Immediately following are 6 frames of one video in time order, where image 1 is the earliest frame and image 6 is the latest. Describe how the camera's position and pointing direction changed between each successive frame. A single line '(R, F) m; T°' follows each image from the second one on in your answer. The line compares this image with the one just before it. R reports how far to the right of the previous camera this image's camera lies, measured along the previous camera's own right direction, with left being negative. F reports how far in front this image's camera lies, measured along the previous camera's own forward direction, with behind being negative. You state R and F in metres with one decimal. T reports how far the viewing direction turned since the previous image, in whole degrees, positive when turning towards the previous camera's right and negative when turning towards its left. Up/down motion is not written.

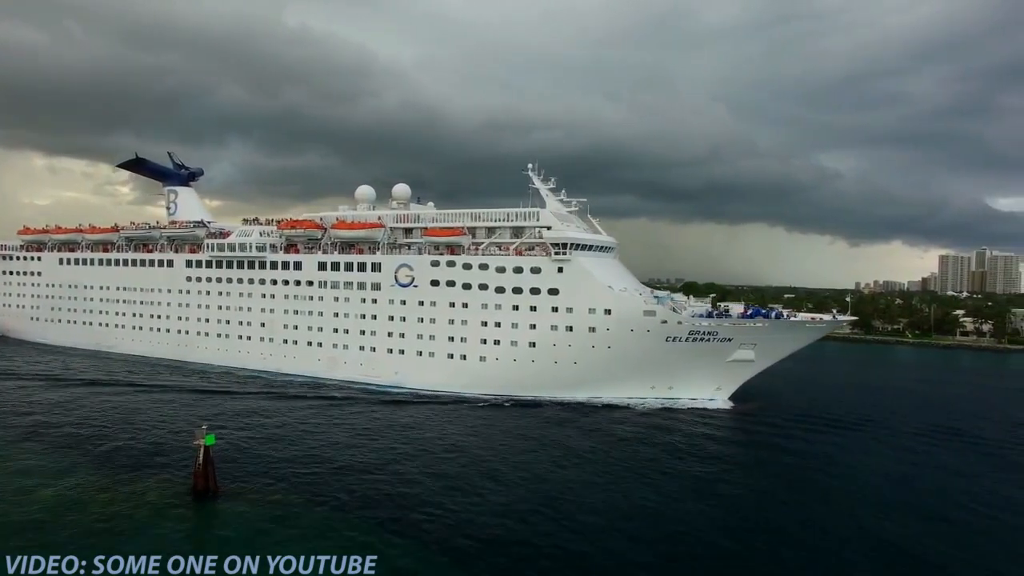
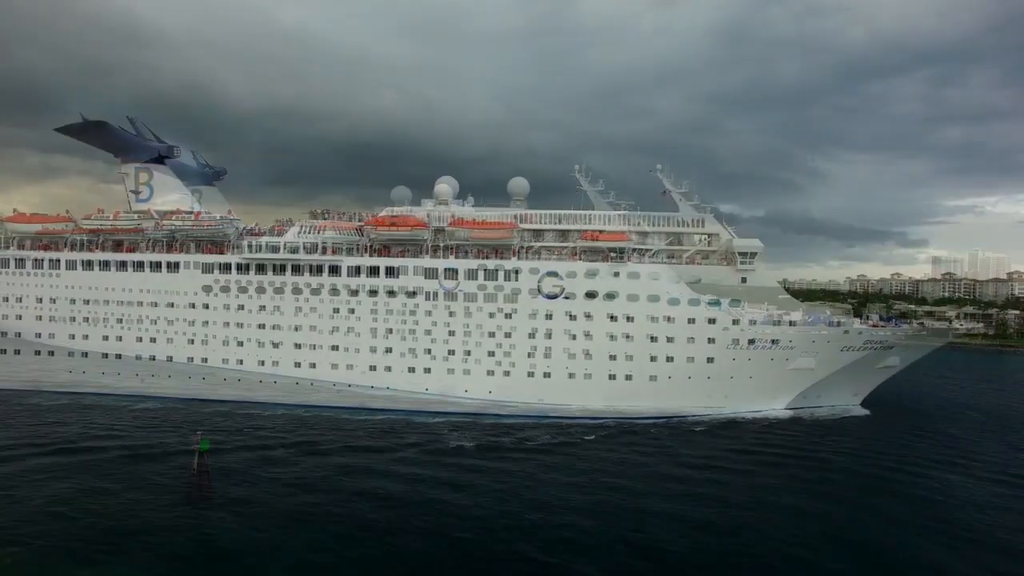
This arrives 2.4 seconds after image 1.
(-1.4, +0.5) m; 0°
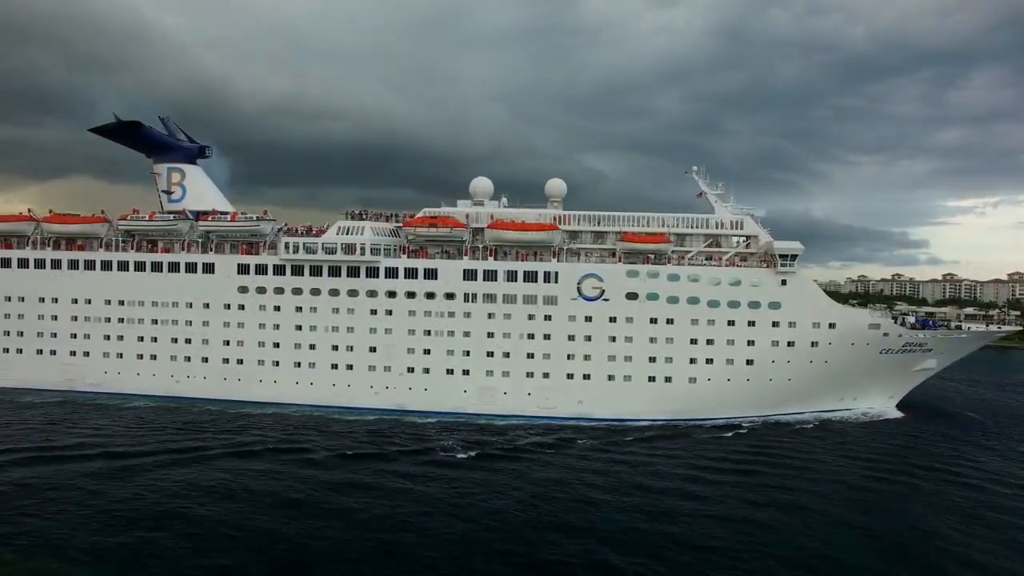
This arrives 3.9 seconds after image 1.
(-1.3, +0.1) m; 0°
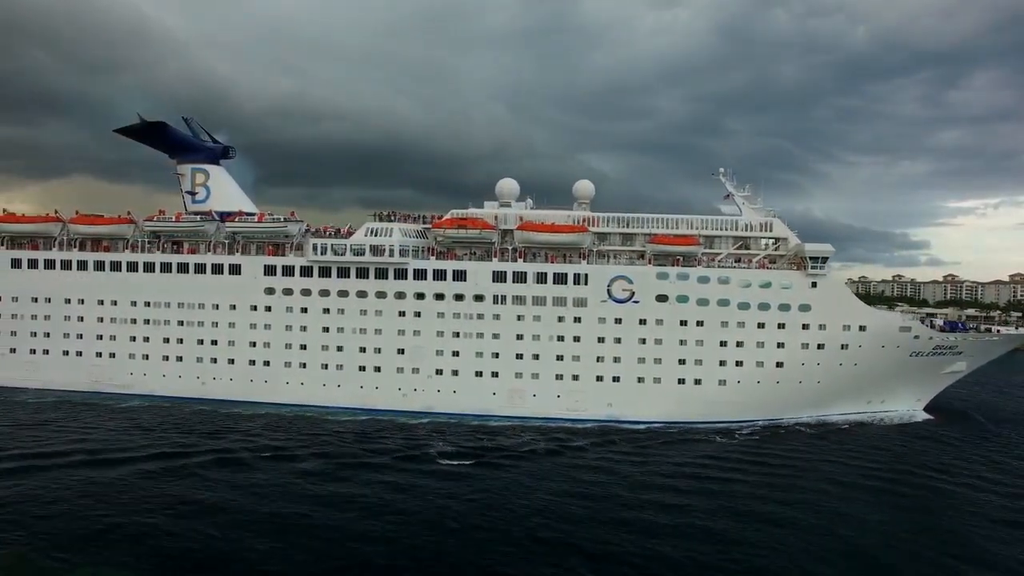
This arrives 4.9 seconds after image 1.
(-1.0, +0.1) m; 0°
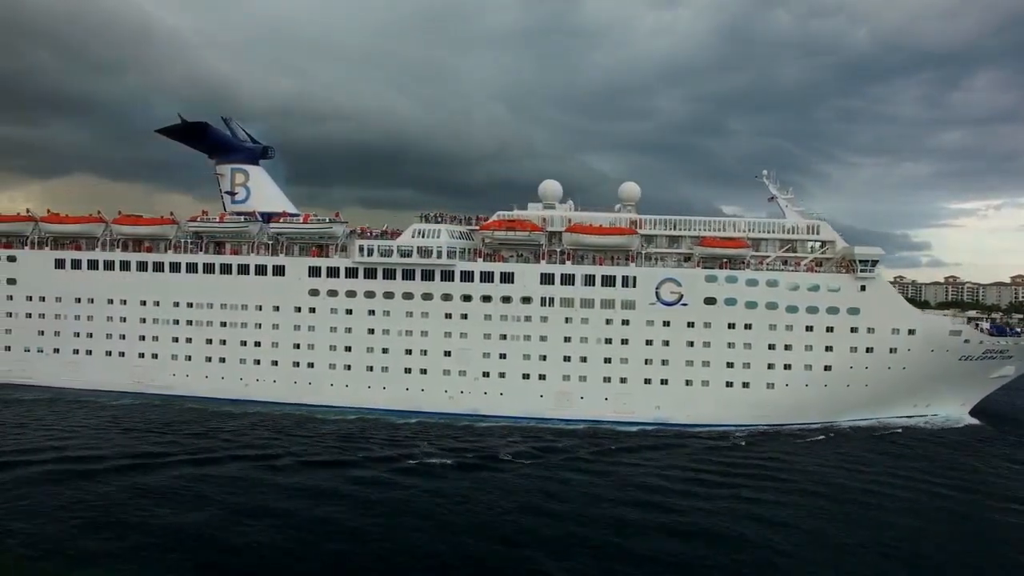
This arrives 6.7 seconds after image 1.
(-1.7, +0.1) m; 0°
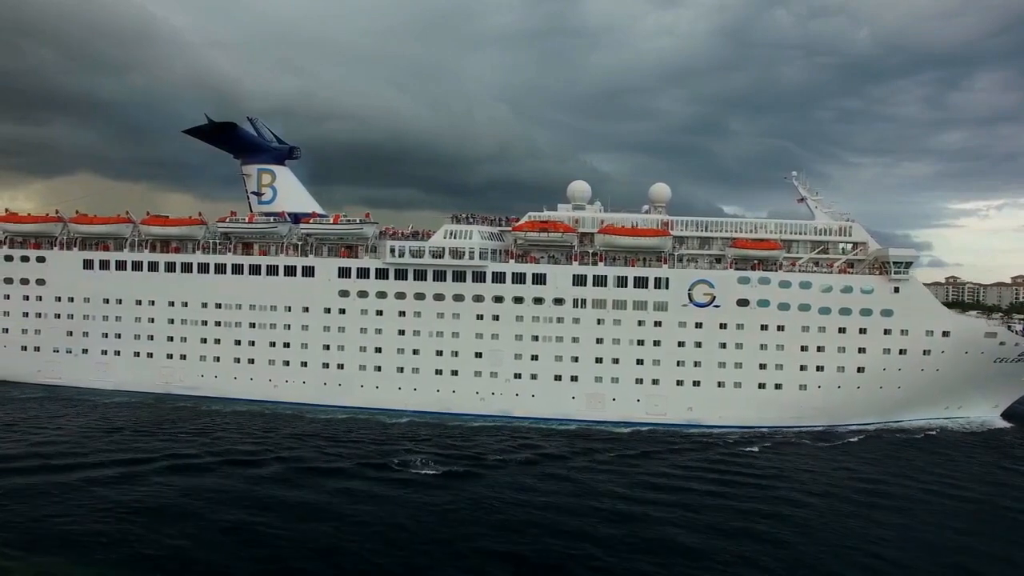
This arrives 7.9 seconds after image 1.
(-1.1, 0.0) m; 0°
